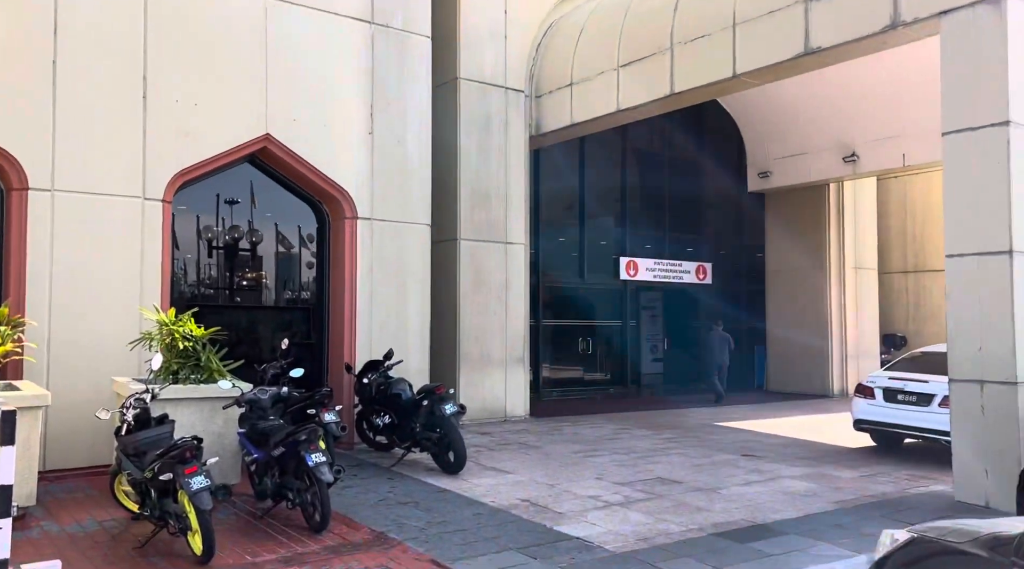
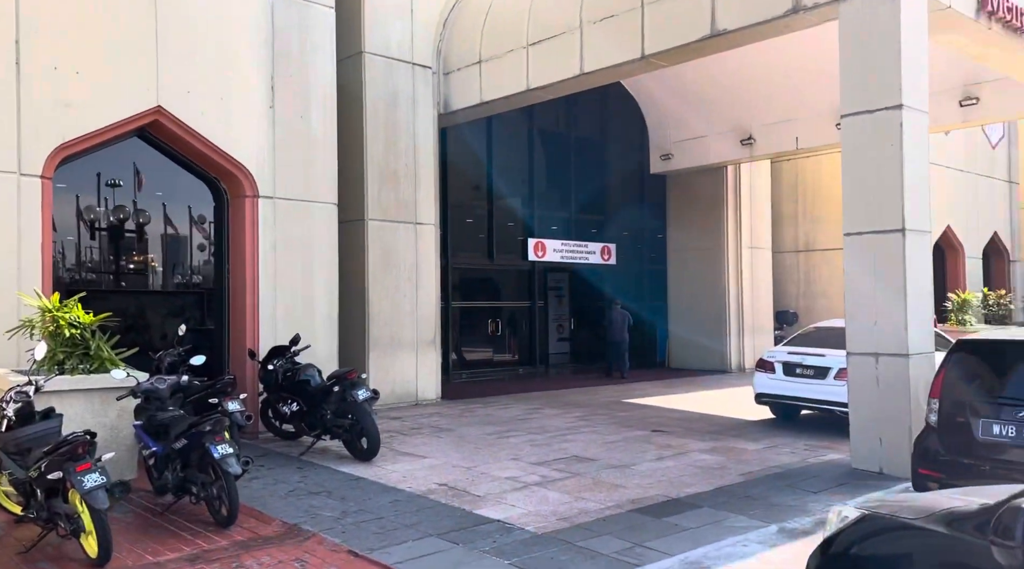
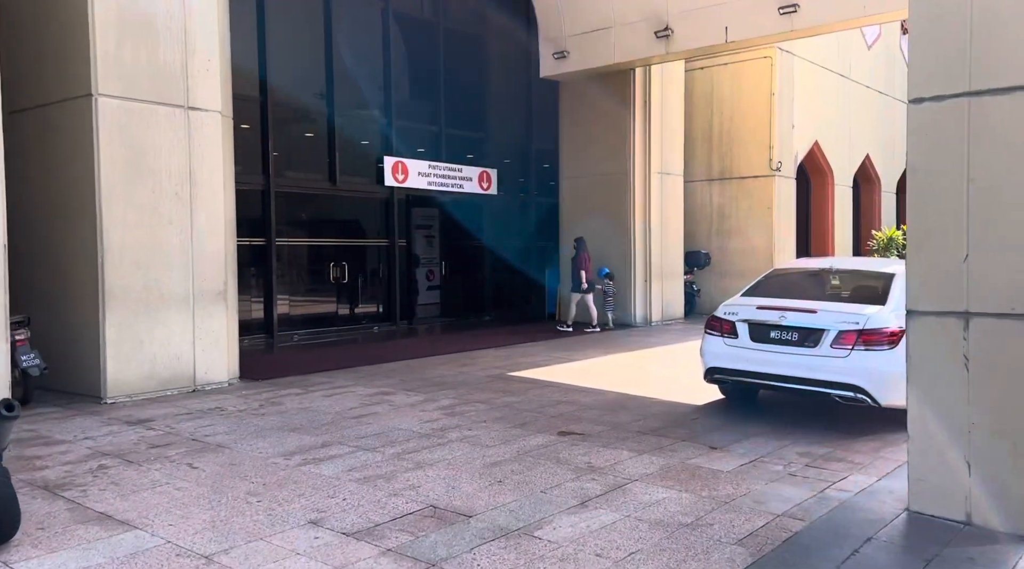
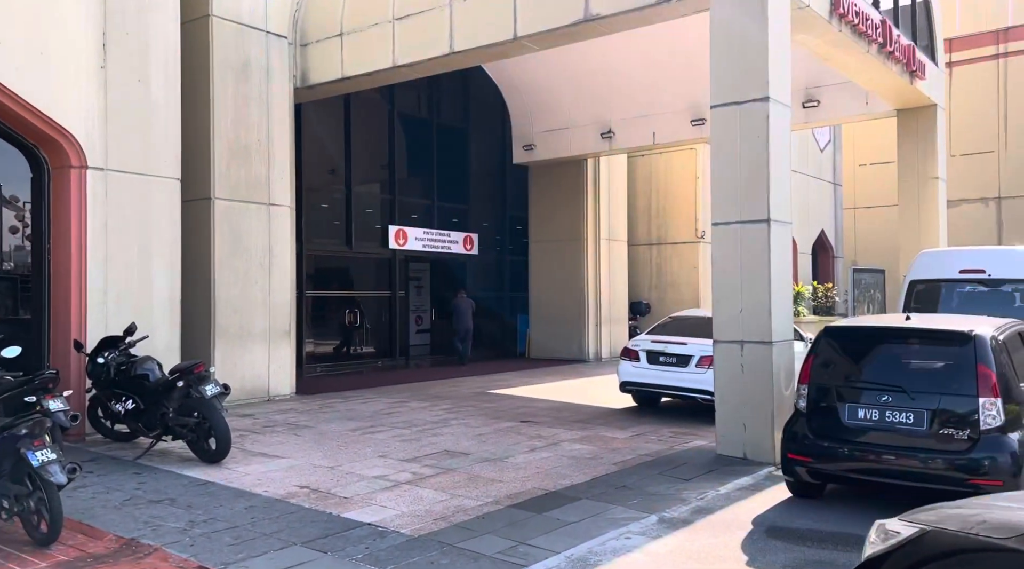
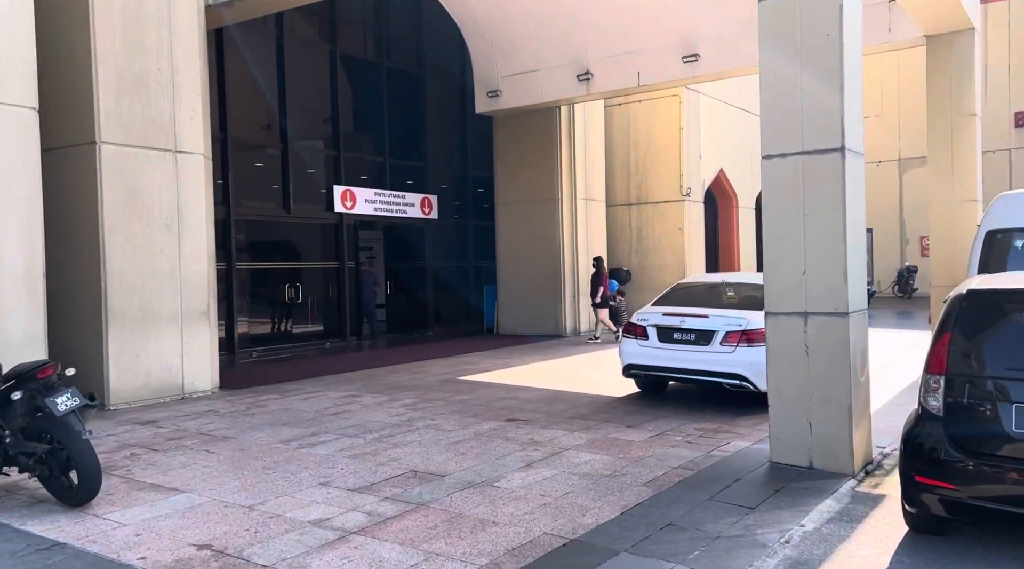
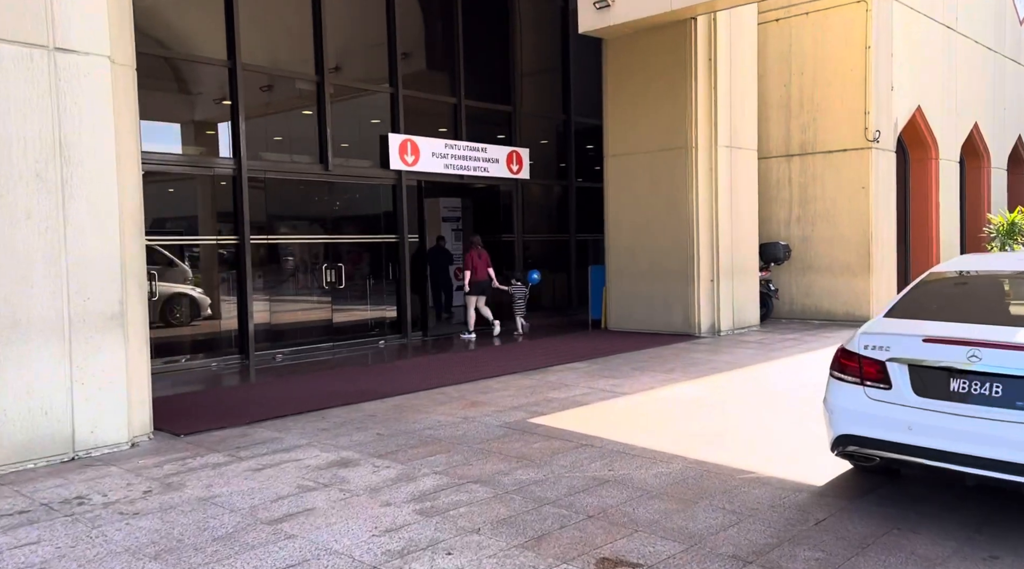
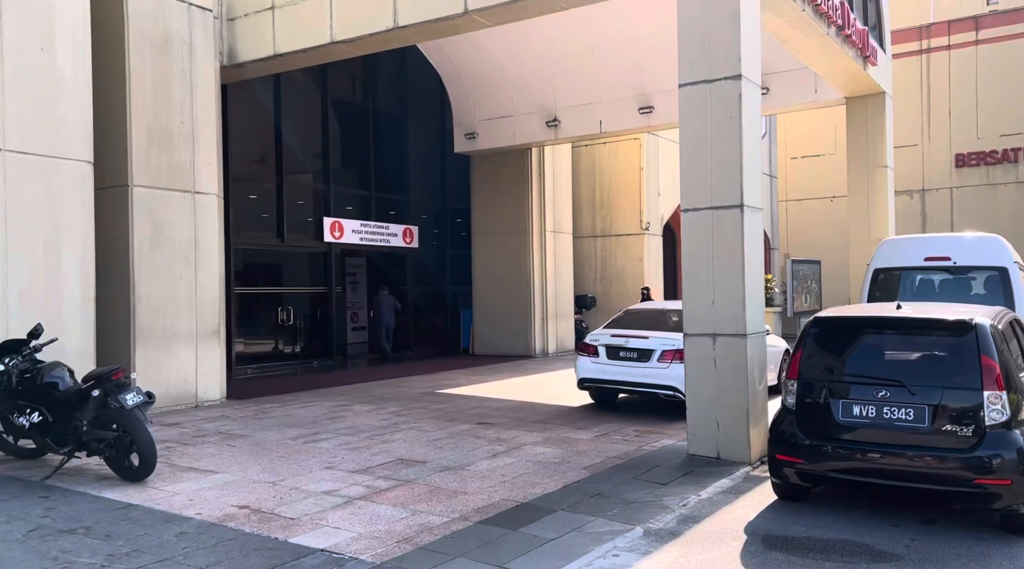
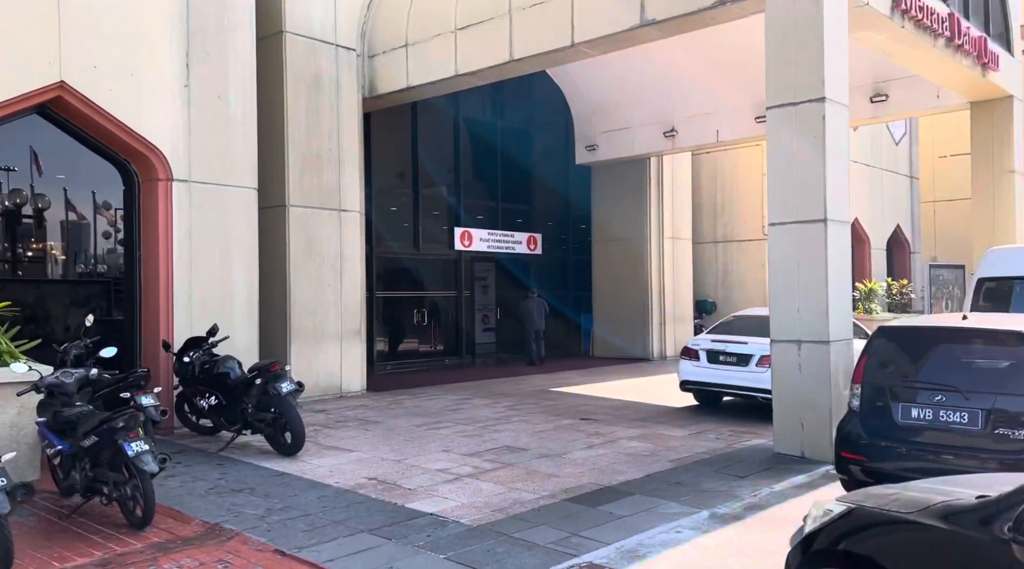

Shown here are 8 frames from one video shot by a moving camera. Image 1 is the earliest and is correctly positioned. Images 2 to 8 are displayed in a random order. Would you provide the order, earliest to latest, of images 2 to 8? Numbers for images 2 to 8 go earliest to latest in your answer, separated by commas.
2, 8, 4, 7, 5, 3, 6
